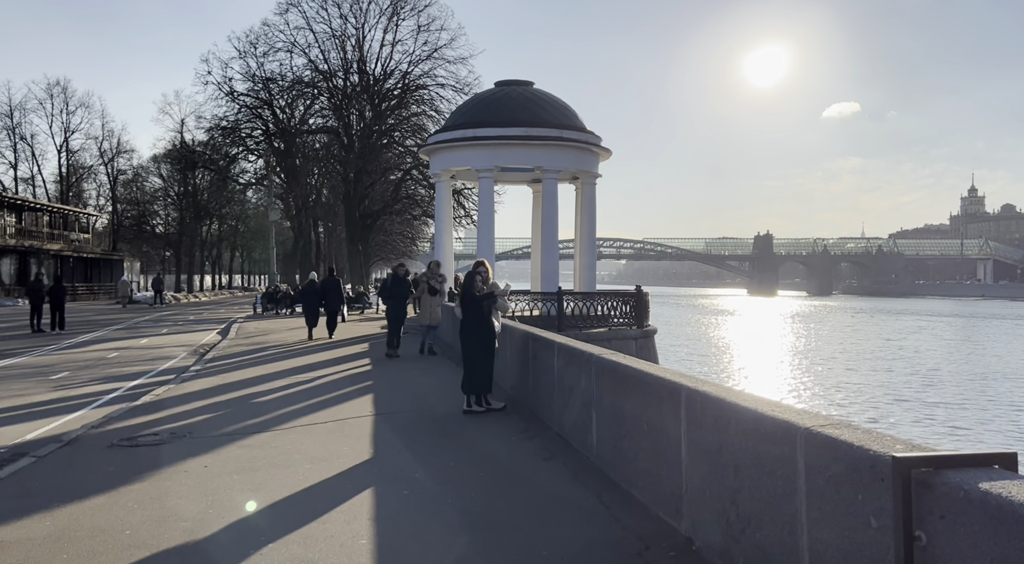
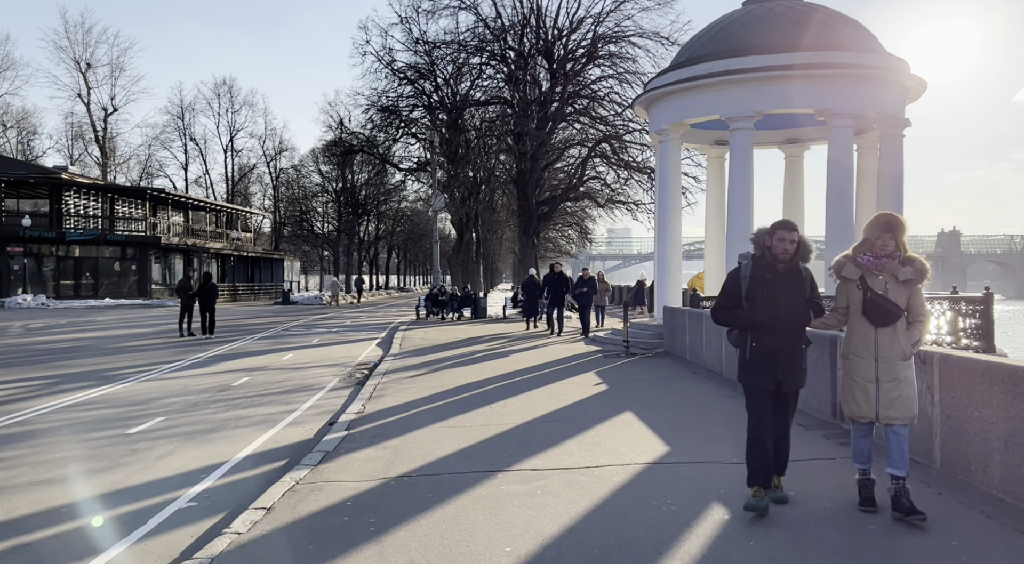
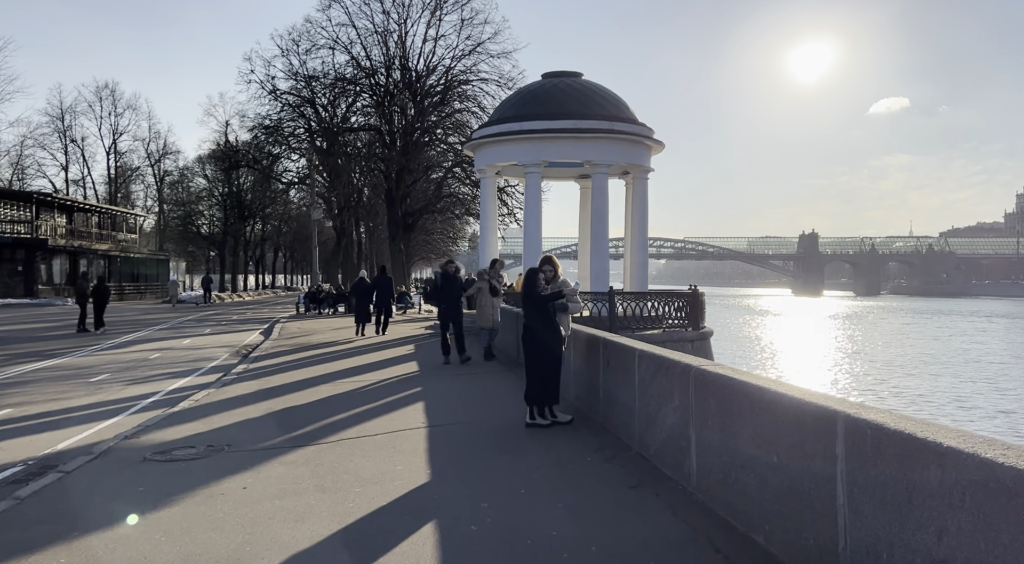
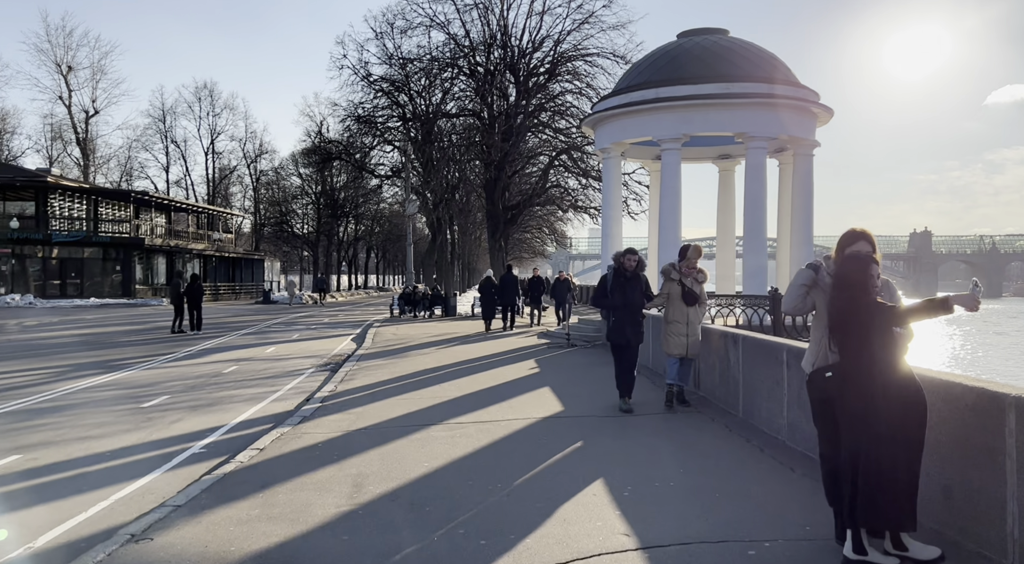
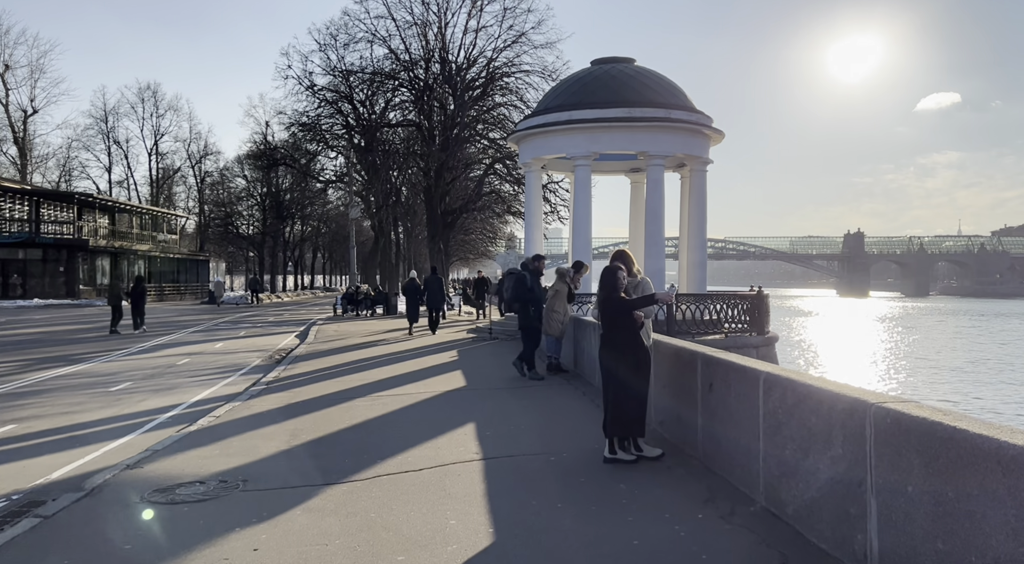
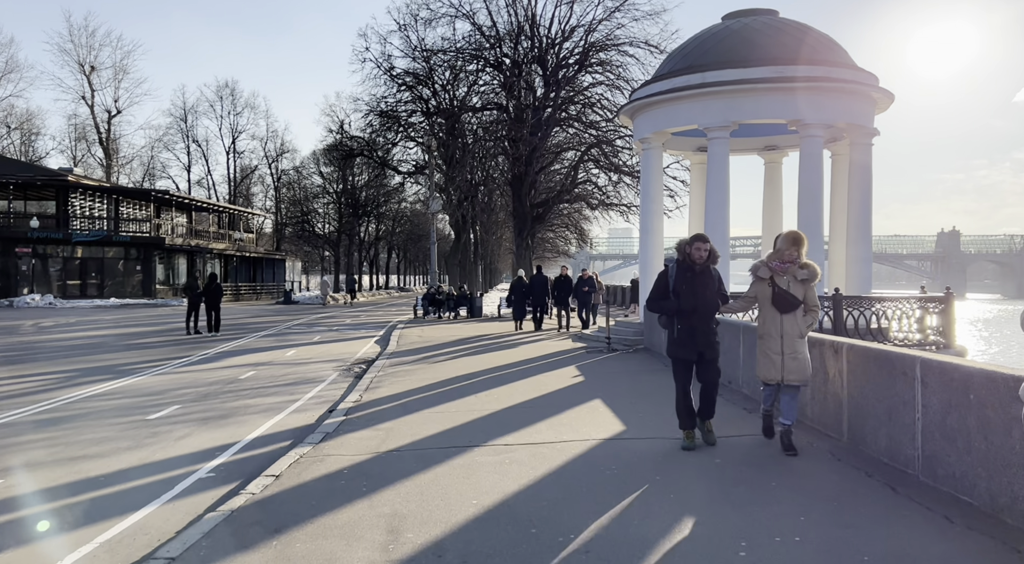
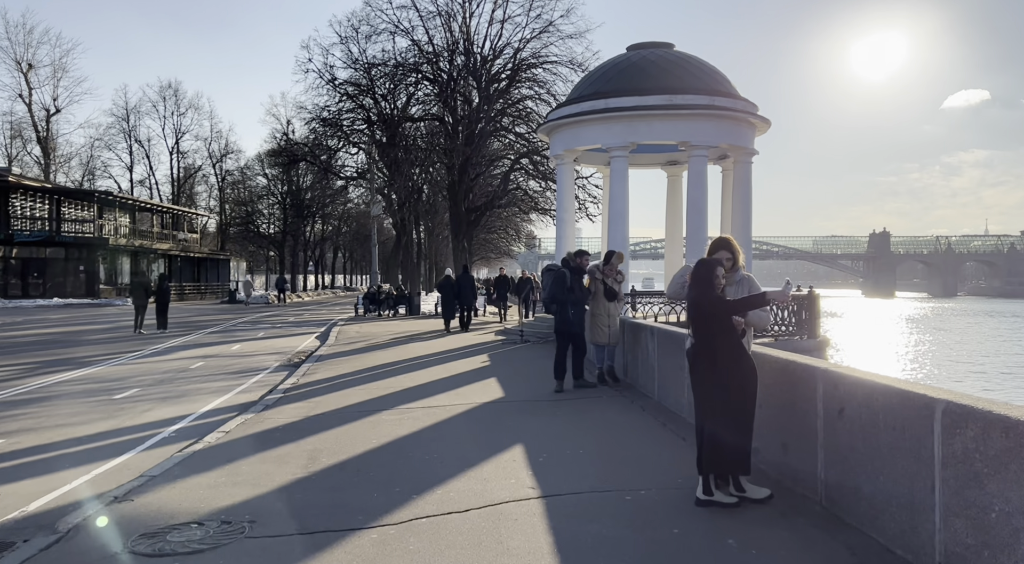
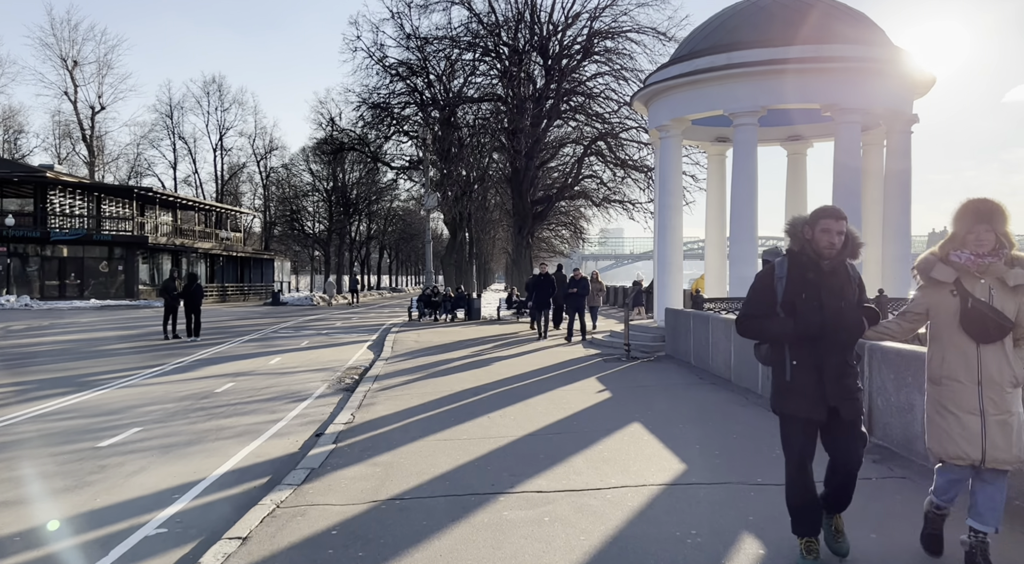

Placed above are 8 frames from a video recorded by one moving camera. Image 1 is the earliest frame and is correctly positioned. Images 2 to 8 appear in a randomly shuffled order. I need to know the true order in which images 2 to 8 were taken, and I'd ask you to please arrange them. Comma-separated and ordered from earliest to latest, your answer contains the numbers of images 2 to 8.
3, 5, 7, 4, 6, 2, 8
